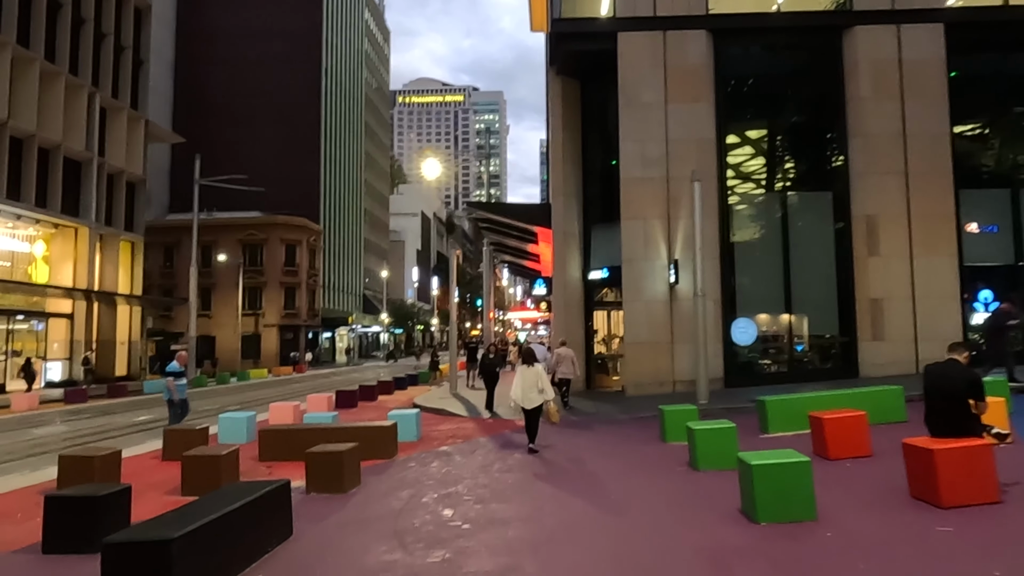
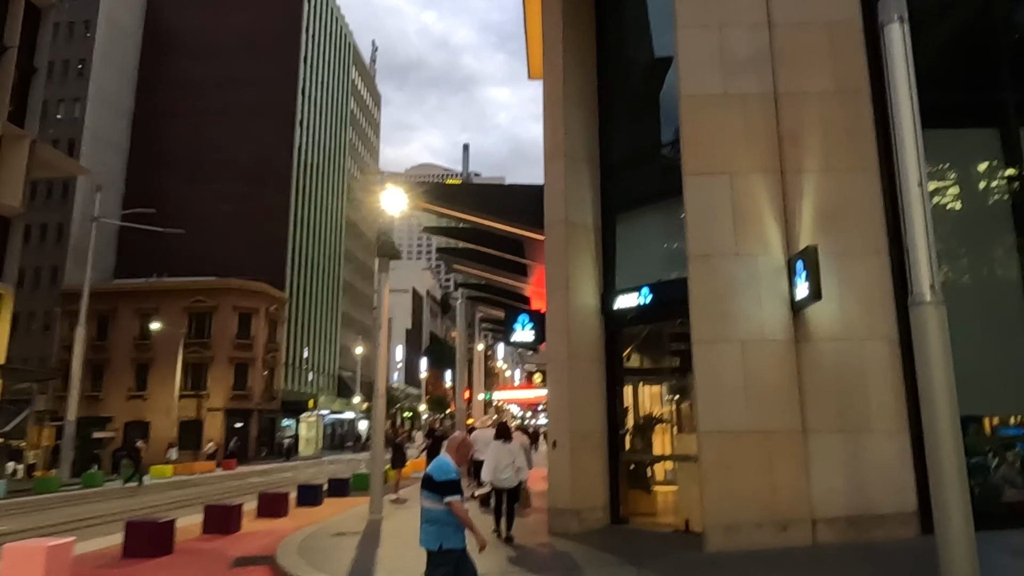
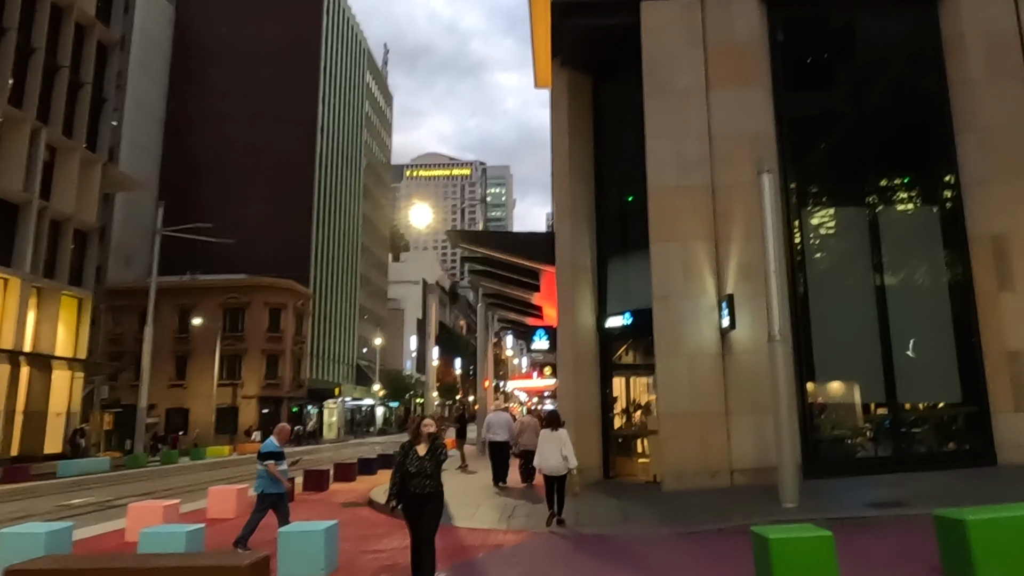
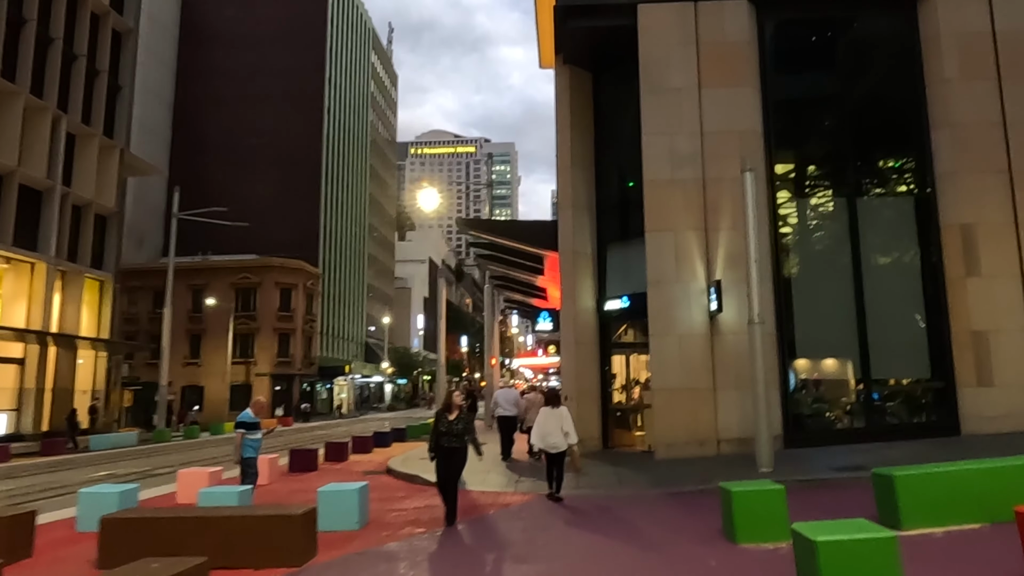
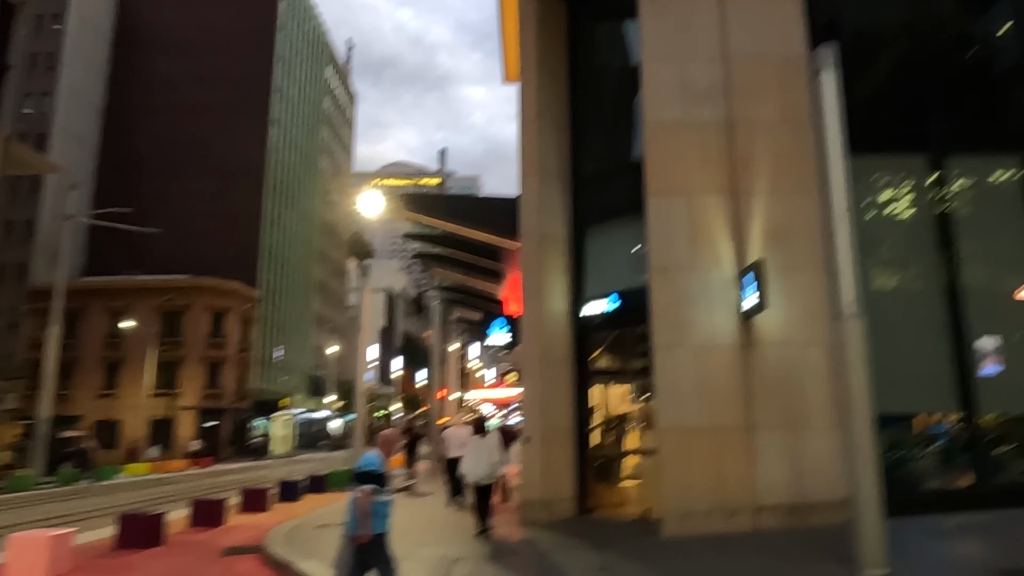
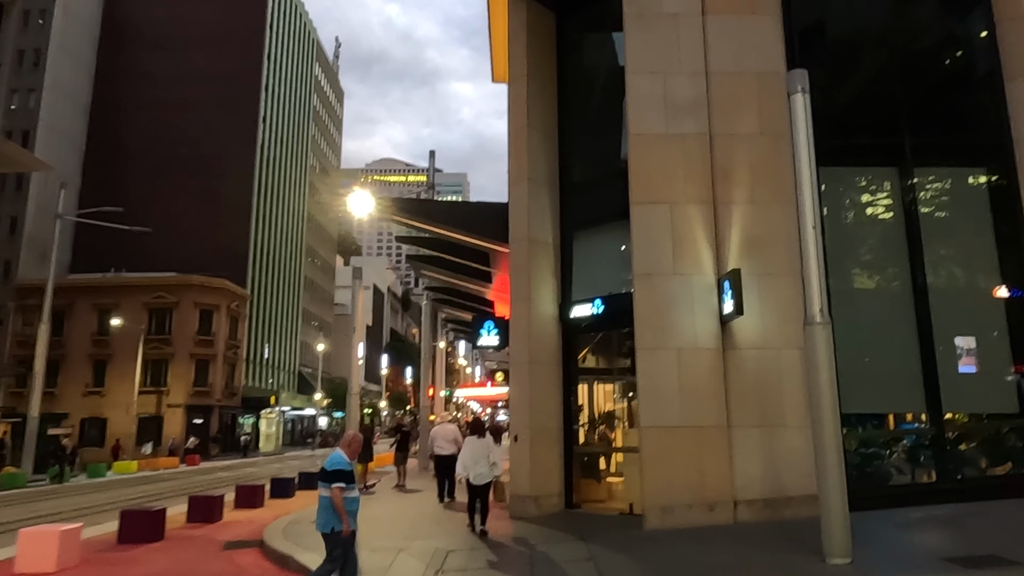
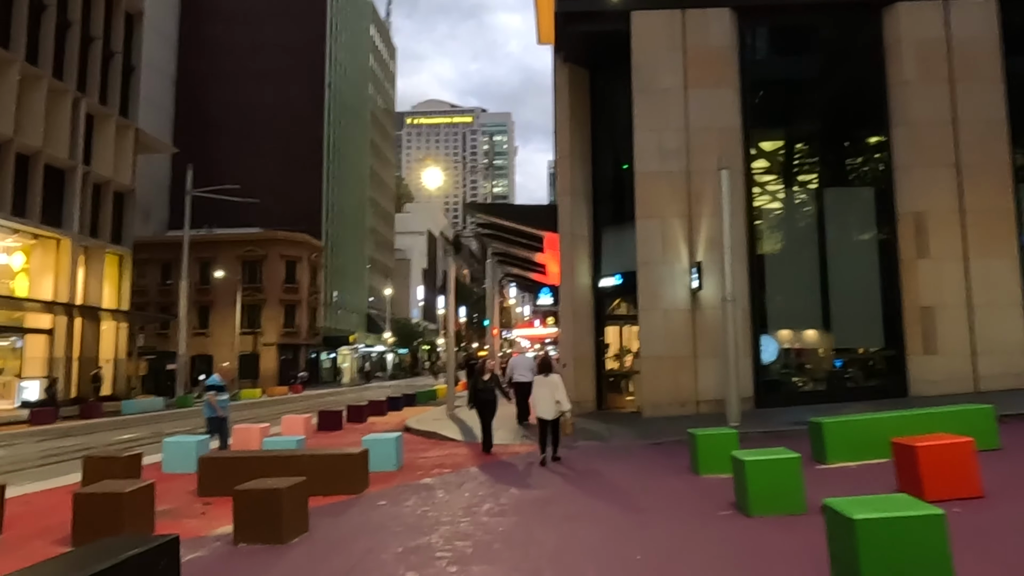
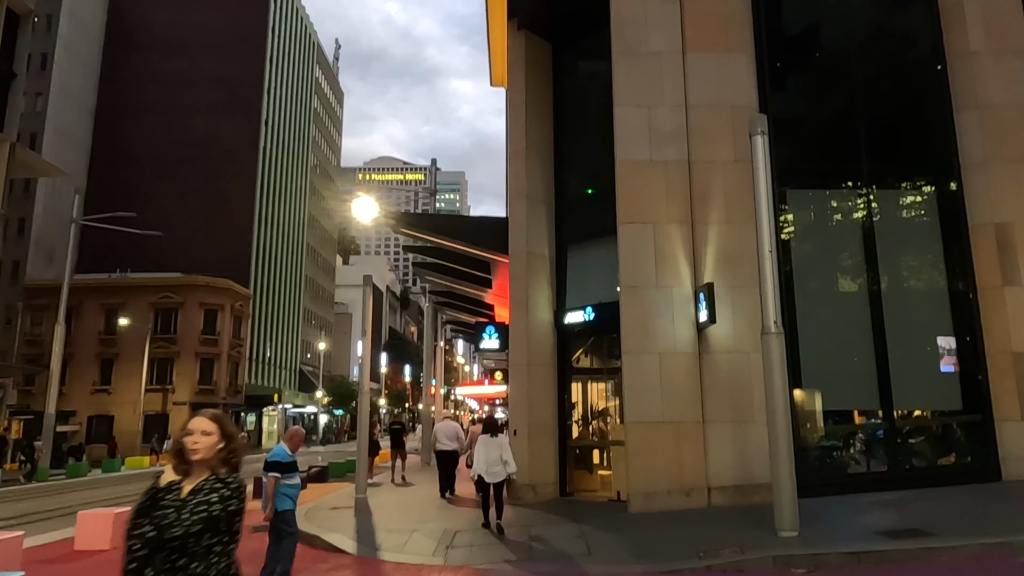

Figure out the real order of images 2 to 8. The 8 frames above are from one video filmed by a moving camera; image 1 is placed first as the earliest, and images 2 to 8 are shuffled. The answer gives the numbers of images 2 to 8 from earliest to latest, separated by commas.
7, 4, 3, 8, 6, 5, 2
